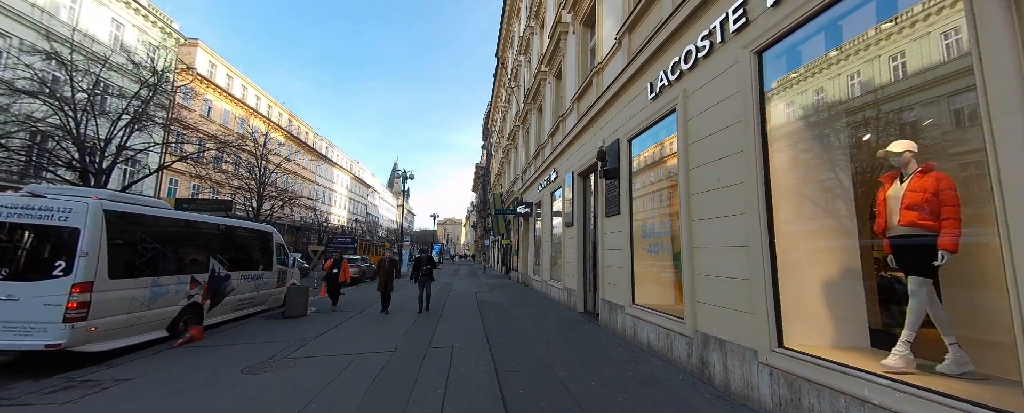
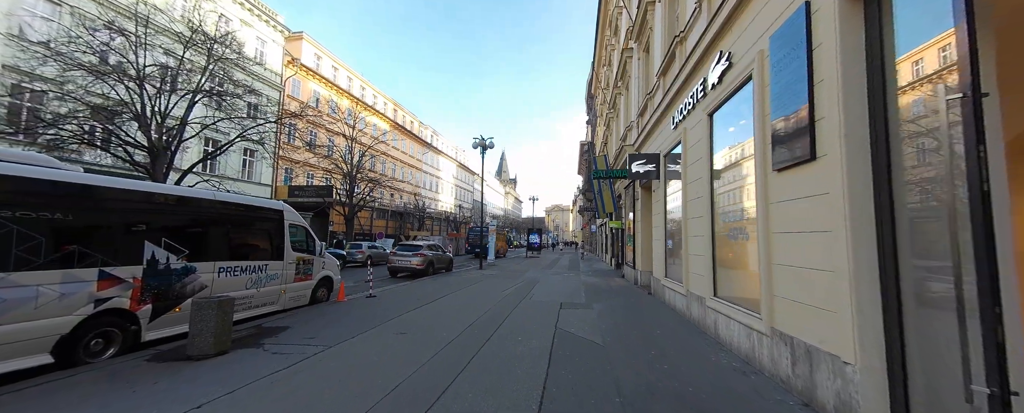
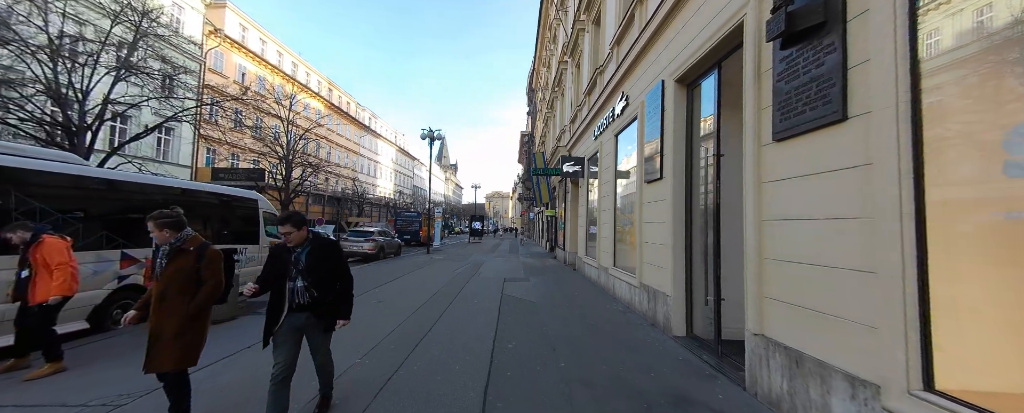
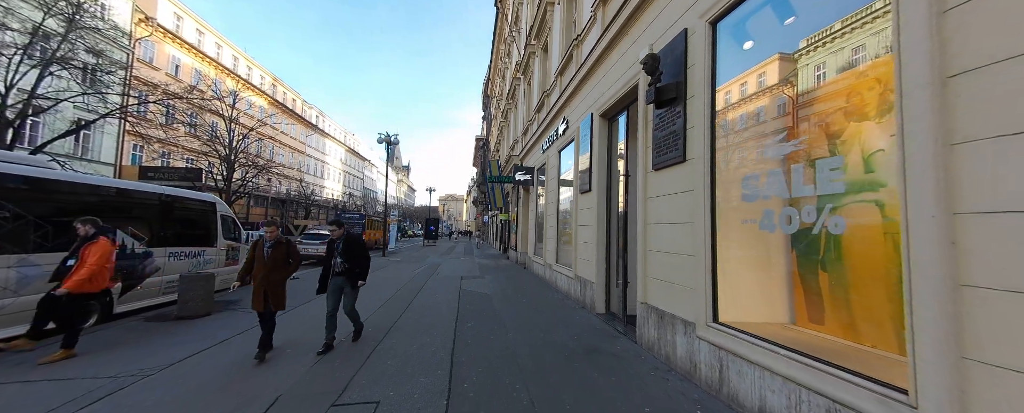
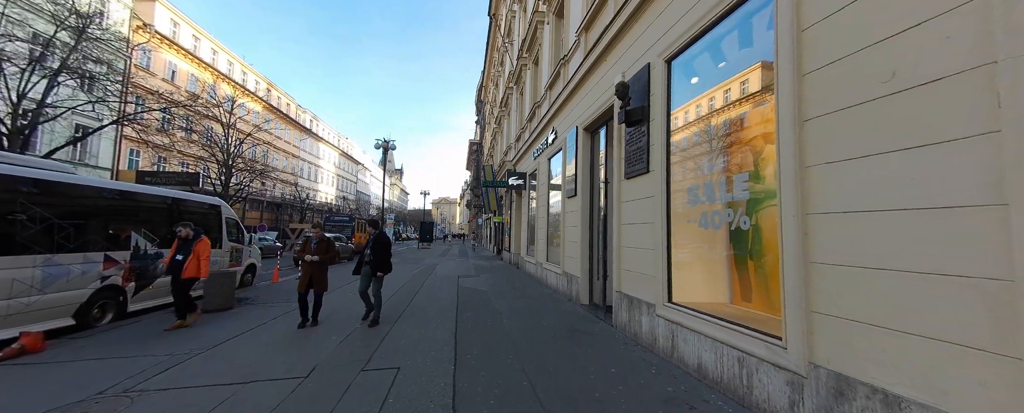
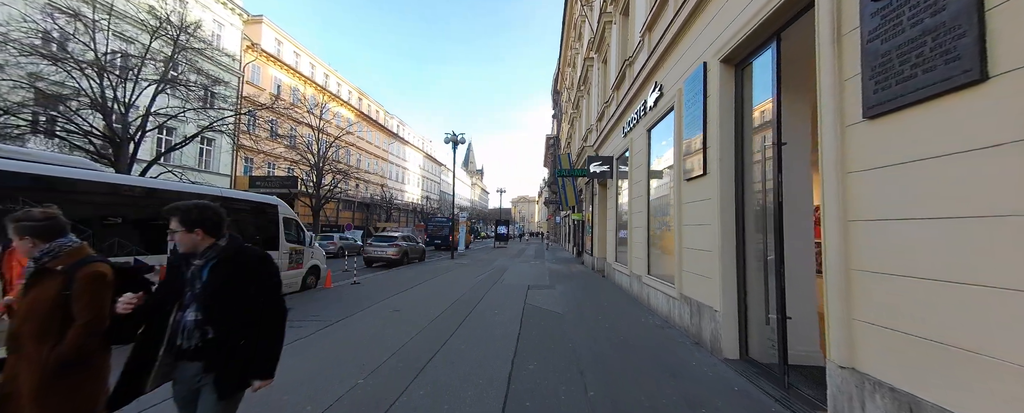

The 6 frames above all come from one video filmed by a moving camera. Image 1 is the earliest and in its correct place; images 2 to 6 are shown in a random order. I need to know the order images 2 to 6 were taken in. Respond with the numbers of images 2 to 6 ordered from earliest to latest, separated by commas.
5, 4, 3, 6, 2
